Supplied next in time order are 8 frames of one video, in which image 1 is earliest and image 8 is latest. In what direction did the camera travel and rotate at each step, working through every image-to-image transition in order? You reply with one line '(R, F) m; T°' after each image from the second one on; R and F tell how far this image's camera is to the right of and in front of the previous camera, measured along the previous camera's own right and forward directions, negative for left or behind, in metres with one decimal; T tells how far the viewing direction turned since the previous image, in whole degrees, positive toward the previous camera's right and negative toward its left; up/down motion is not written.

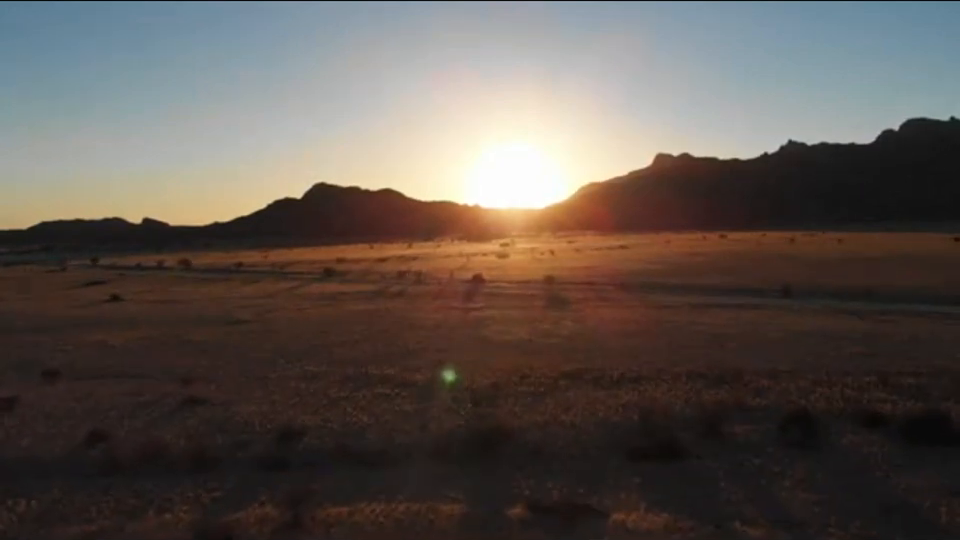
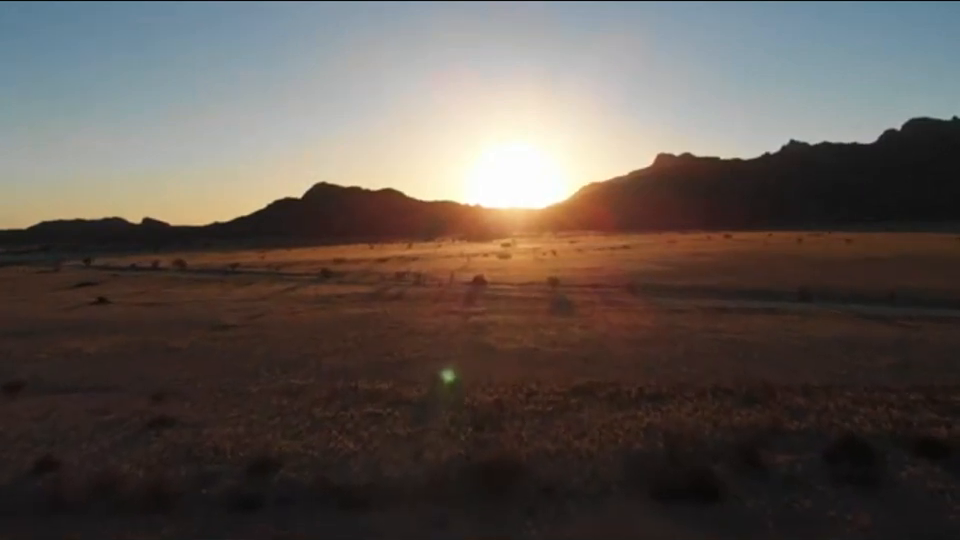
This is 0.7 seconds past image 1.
(0.0, +2.8) m; 0°
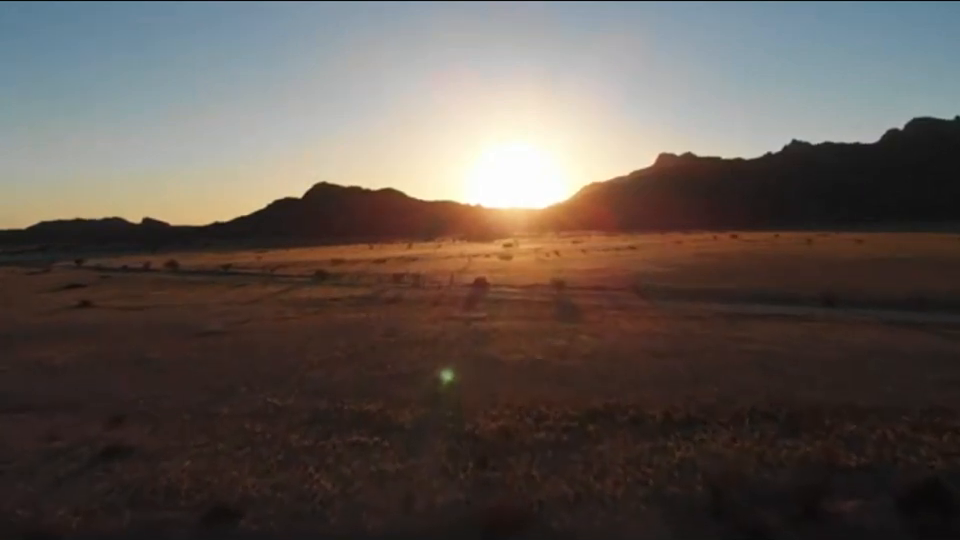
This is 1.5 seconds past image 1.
(0.0, +3.2) m; 0°
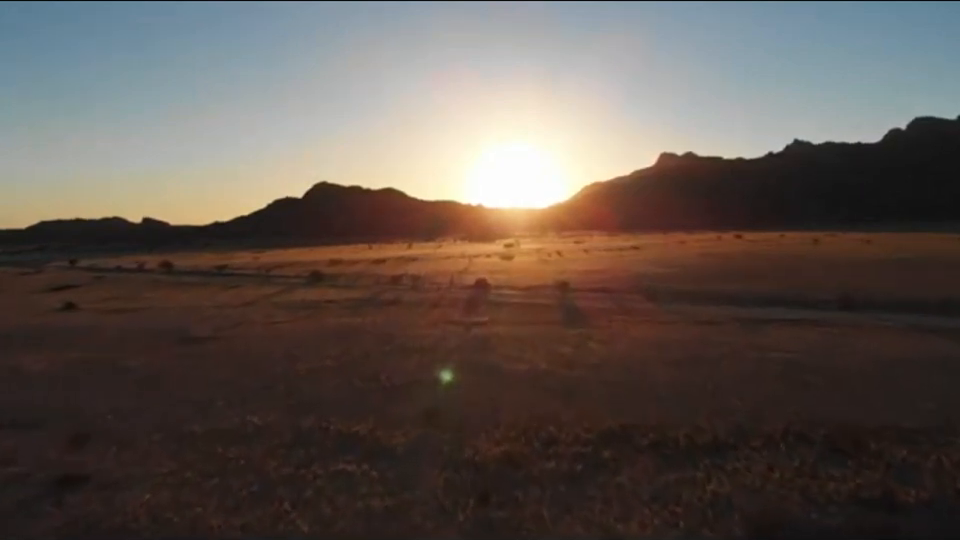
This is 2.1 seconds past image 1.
(0.0, +2.4) m; 0°
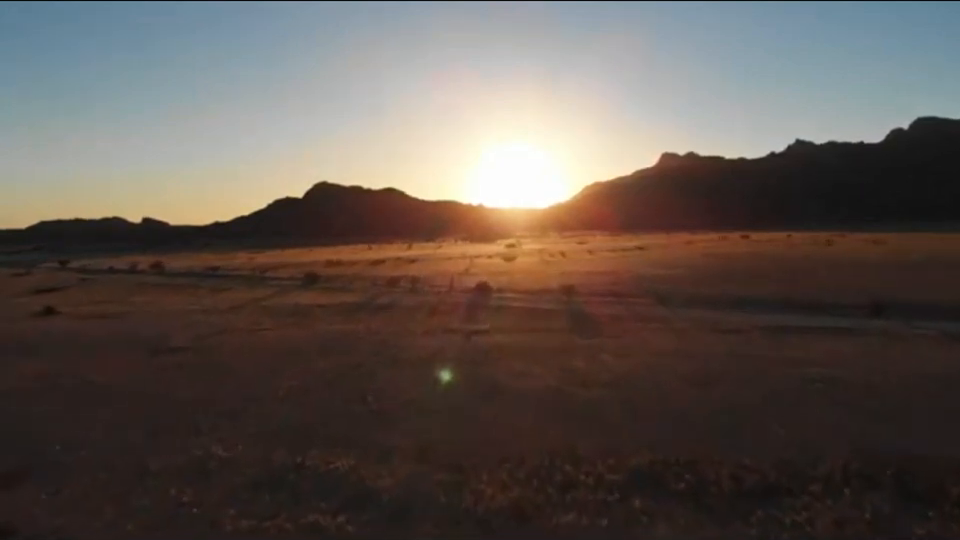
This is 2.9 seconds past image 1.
(0.0, +3.2) m; 0°
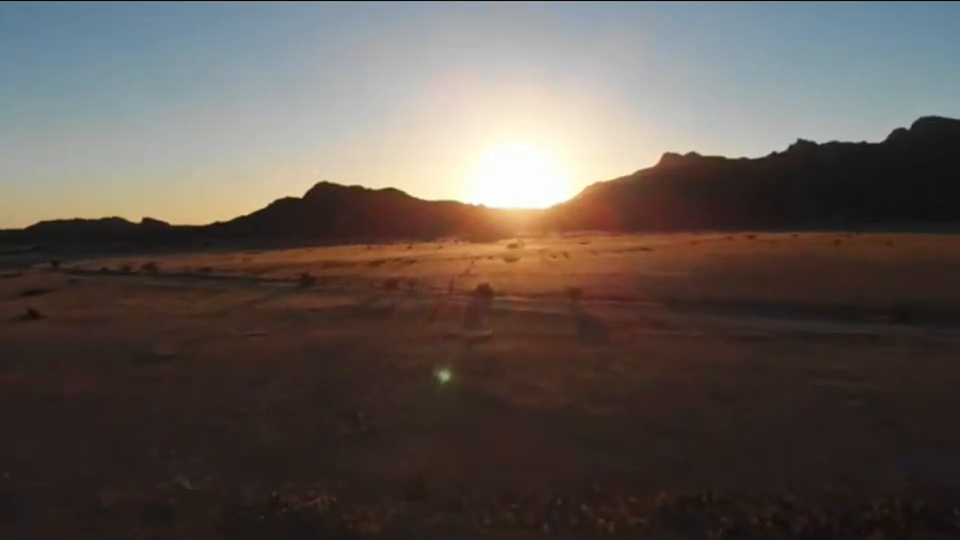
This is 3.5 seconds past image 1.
(0.0, +2.4) m; 0°
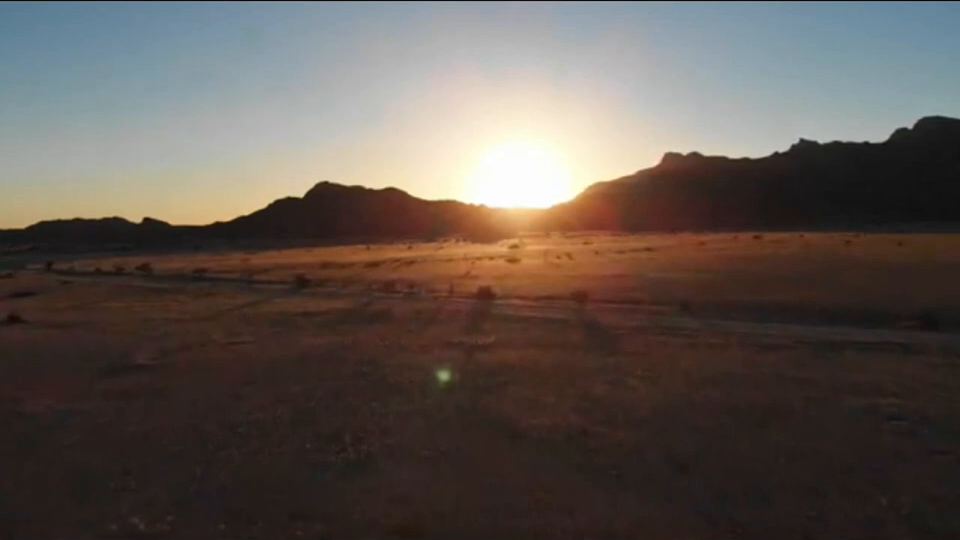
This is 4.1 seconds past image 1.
(0.0, +2.6) m; 0°
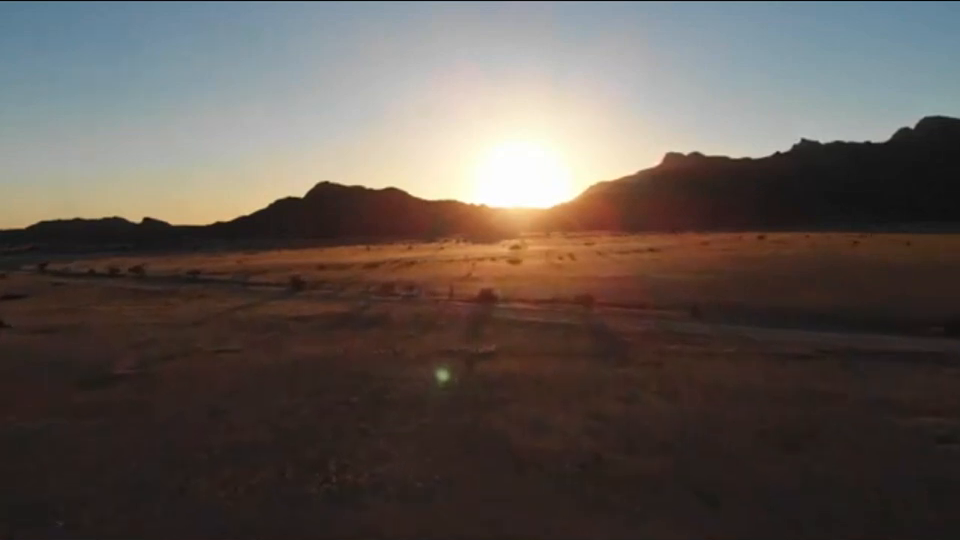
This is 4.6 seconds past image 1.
(0.0, +2.1) m; 0°
